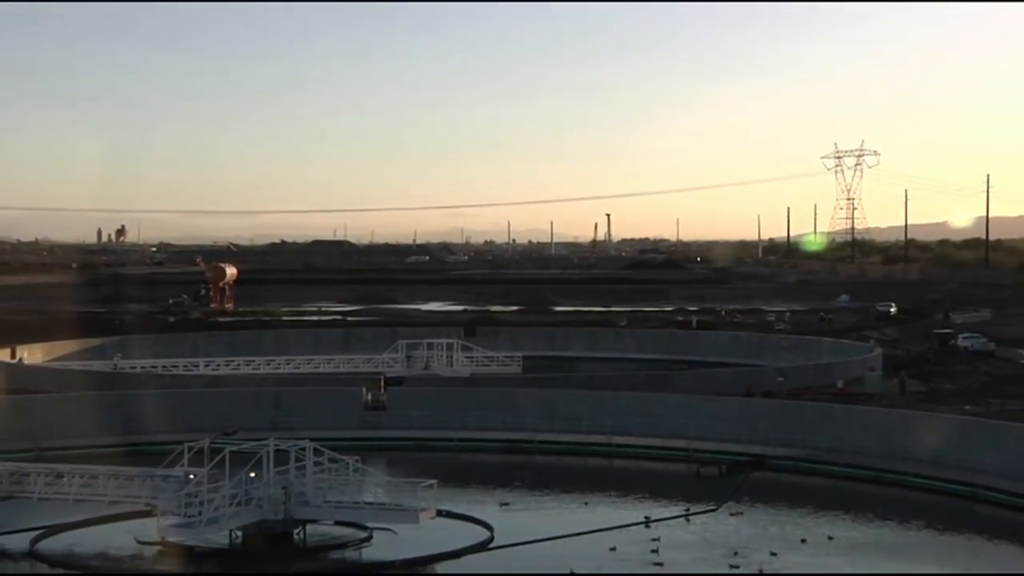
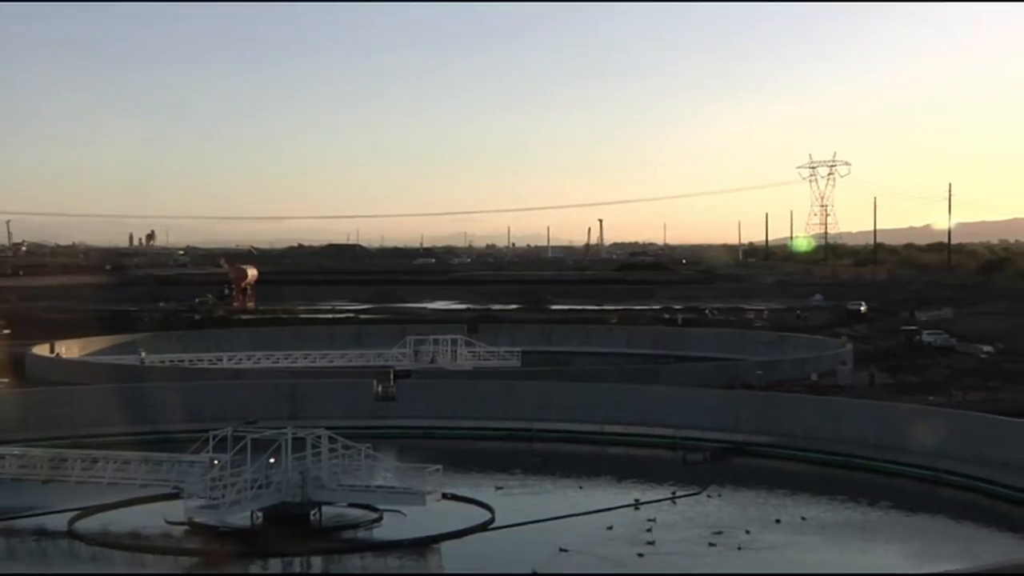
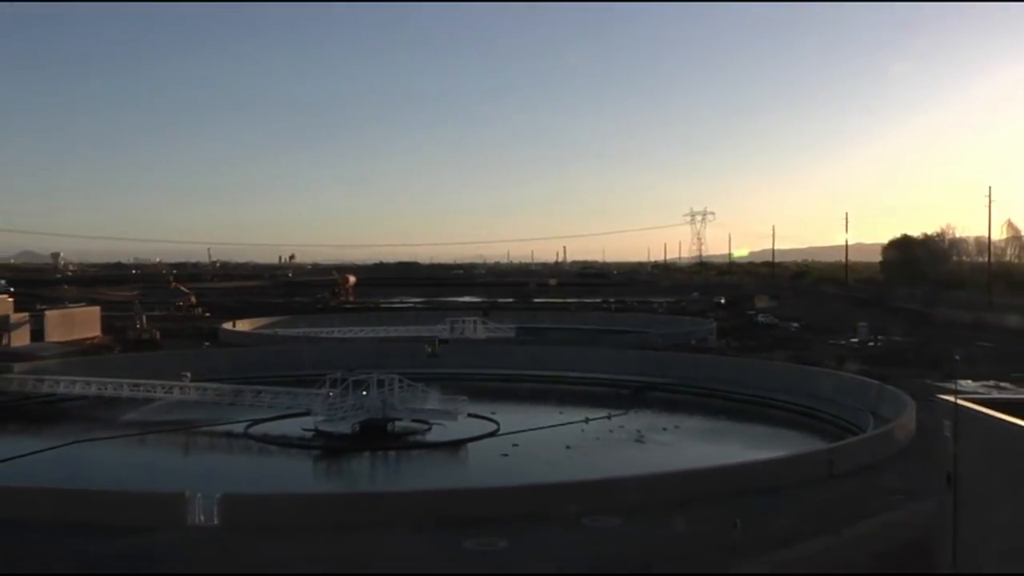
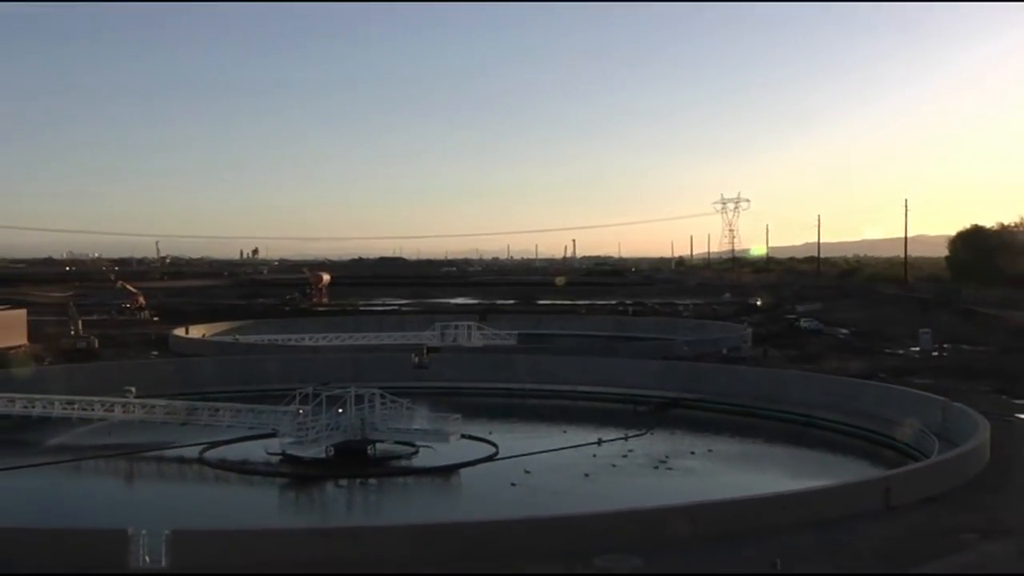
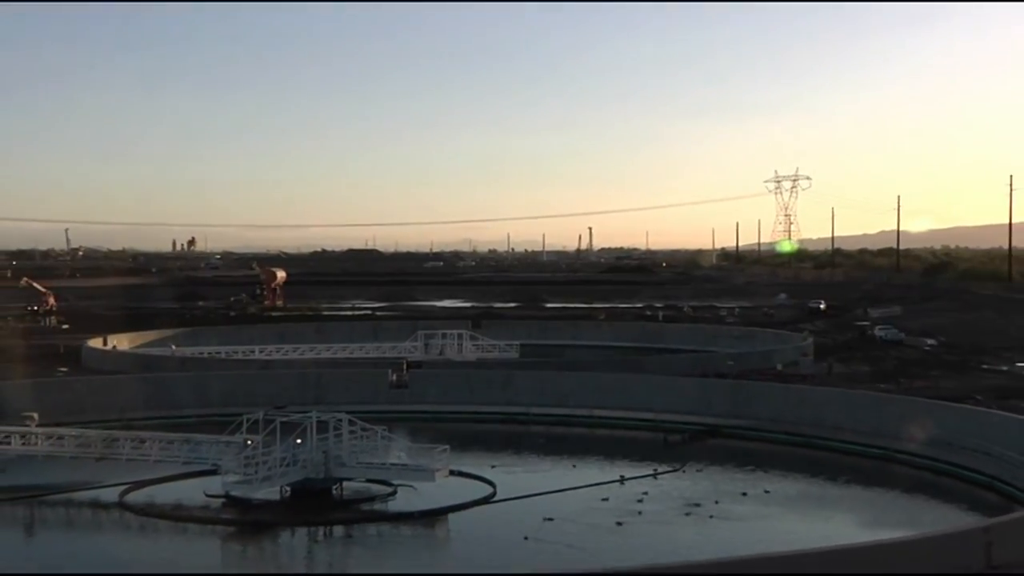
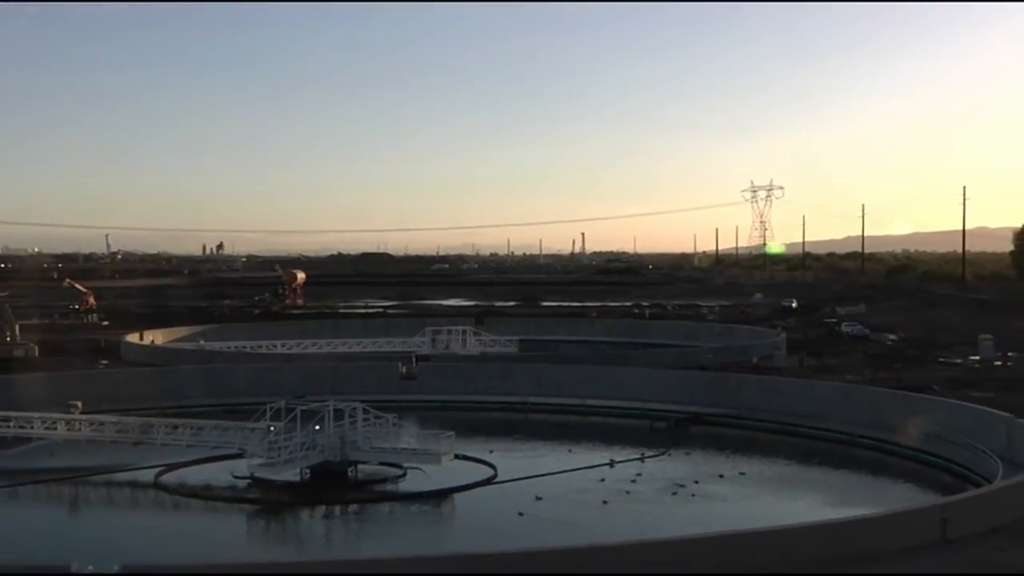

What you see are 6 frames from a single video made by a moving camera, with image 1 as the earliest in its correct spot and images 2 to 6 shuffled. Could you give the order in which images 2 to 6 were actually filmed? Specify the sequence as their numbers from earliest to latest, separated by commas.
2, 5, 6, 4, 3
